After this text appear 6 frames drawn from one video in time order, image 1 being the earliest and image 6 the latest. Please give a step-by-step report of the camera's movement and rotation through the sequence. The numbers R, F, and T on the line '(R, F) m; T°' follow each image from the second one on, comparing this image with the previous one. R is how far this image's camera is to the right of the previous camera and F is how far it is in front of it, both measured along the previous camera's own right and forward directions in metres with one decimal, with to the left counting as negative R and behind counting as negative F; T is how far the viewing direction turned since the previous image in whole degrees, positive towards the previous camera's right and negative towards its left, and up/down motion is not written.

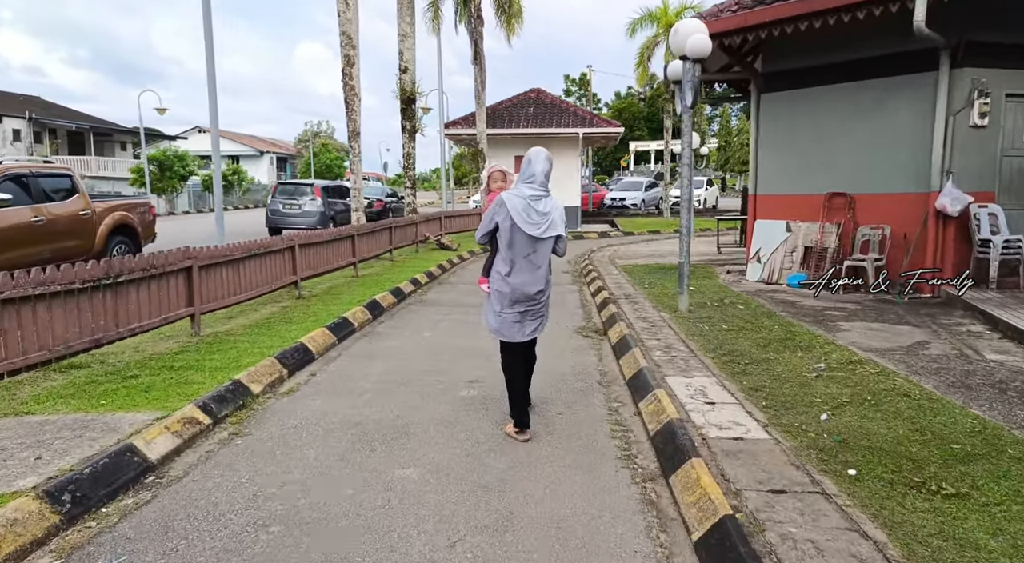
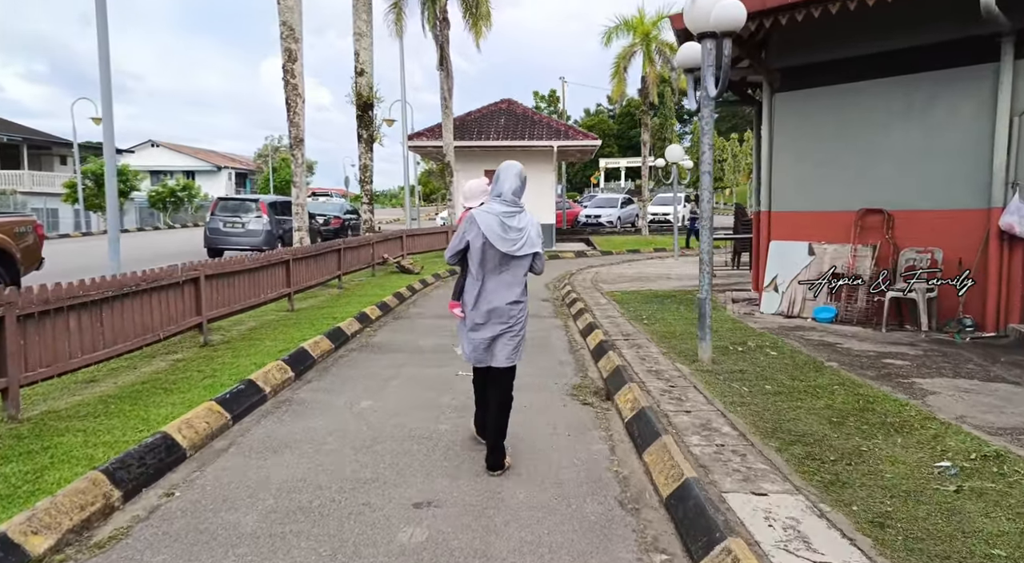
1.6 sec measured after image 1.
(0.0, +2.1) m; +2°
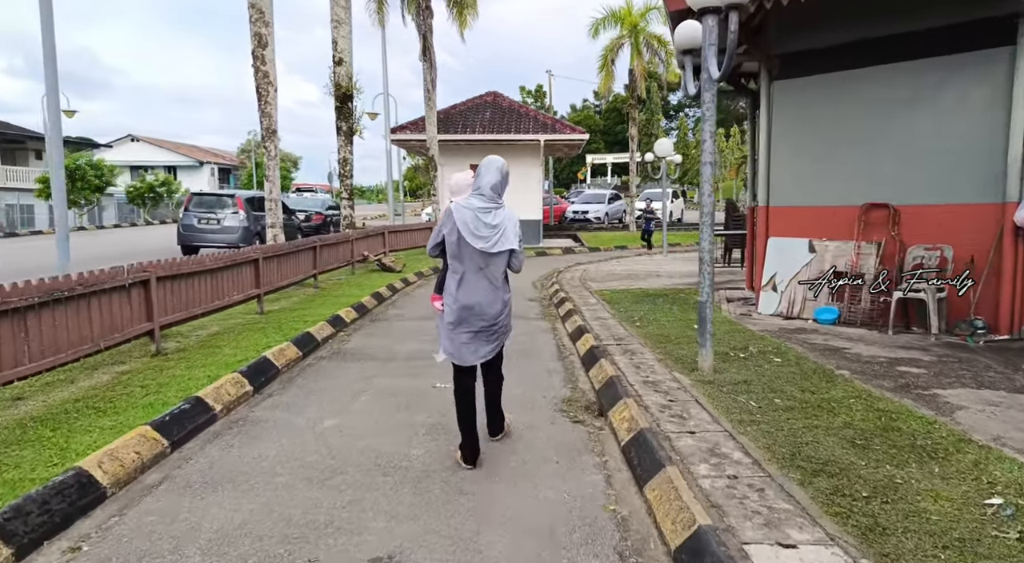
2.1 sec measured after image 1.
(0.0, +0.6) m; +1°
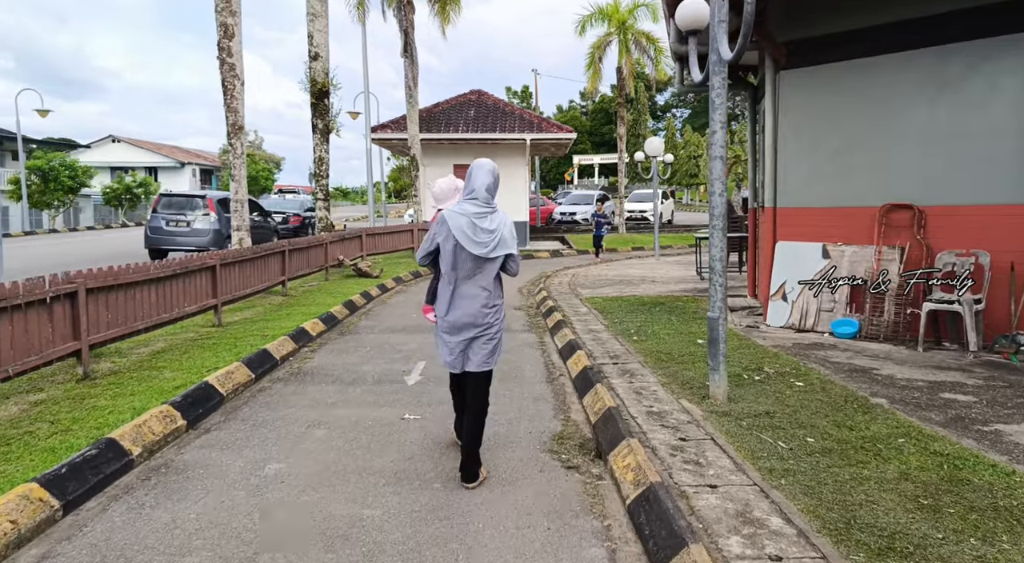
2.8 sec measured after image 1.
(0.0, +0.9) m; +1°
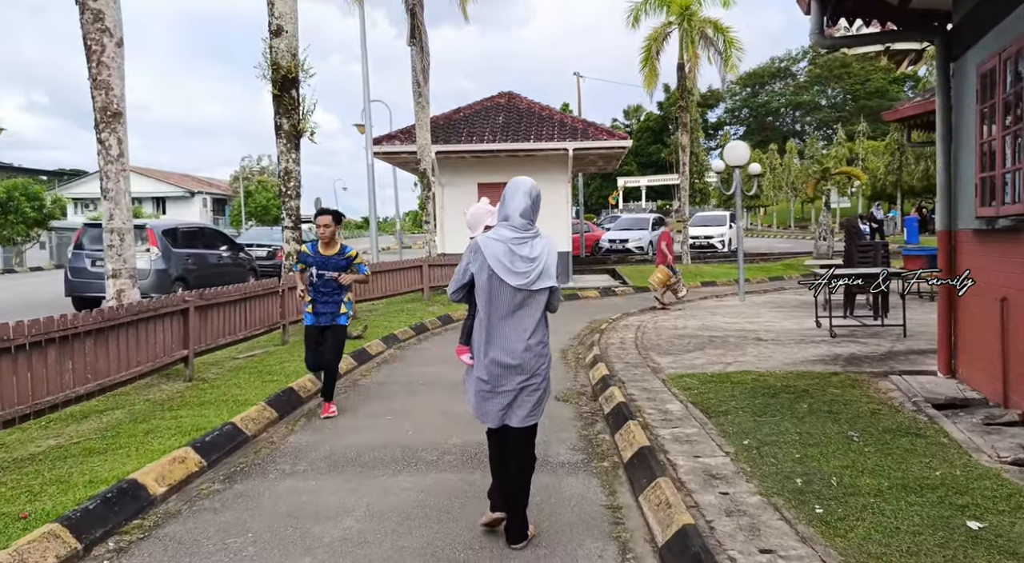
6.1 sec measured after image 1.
(0.0, +4.2) m; -3°
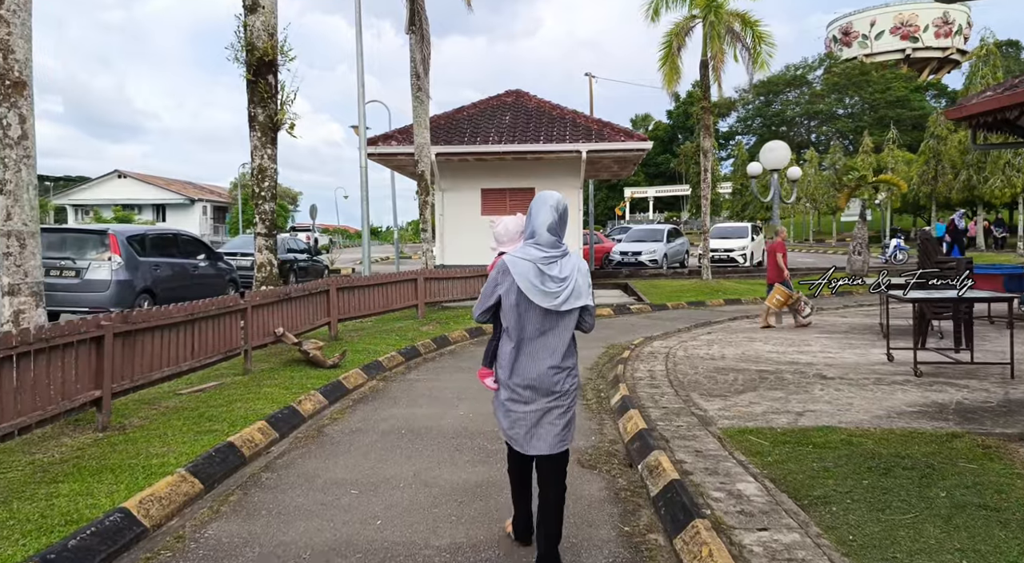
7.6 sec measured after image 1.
(-0.1, +1.8) m; 0°
